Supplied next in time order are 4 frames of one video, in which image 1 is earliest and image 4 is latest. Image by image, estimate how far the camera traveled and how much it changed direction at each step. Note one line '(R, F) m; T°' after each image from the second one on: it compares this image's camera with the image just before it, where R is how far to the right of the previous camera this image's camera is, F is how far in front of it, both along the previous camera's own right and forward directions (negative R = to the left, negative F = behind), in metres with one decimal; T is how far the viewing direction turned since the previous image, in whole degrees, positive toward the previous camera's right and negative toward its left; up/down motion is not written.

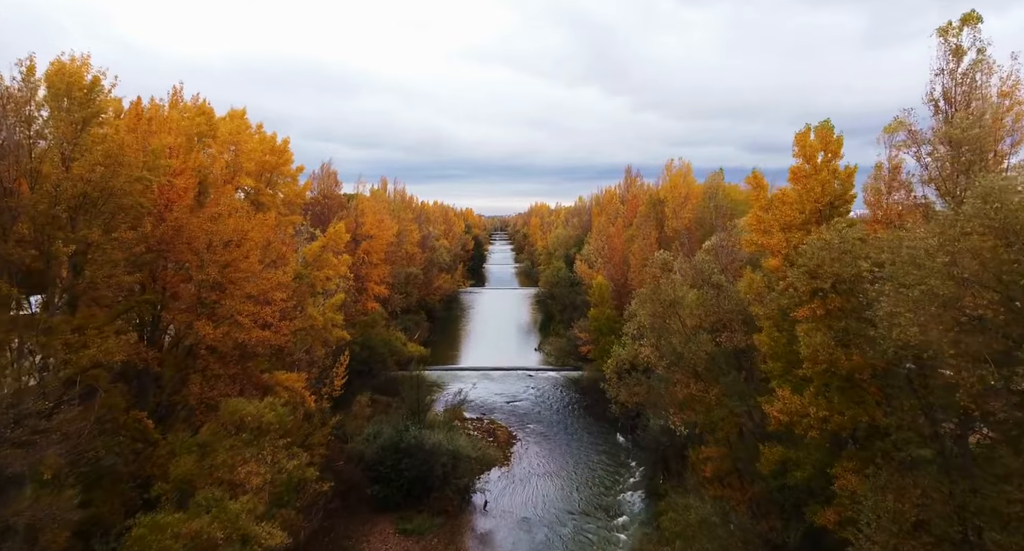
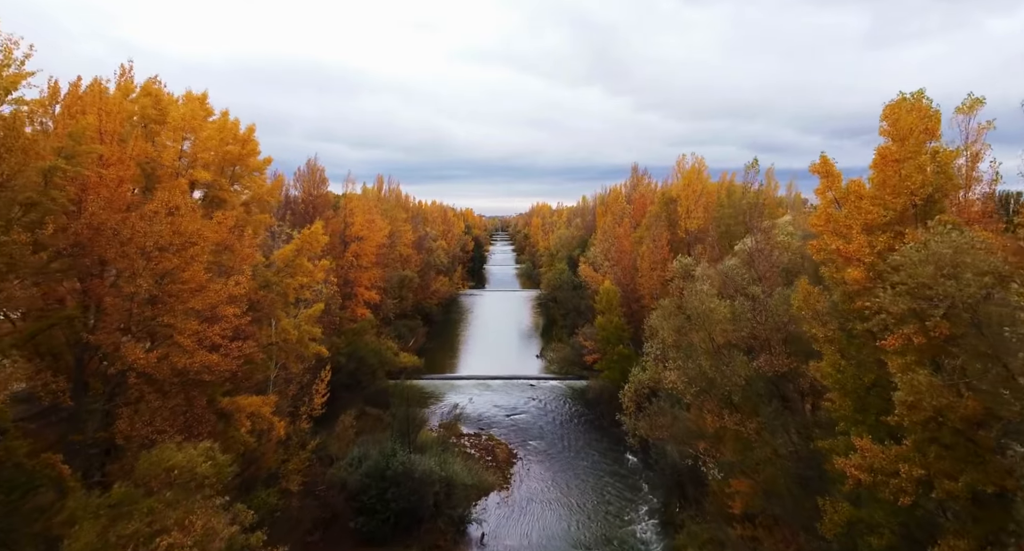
(0.0, +2.6) m; 0°
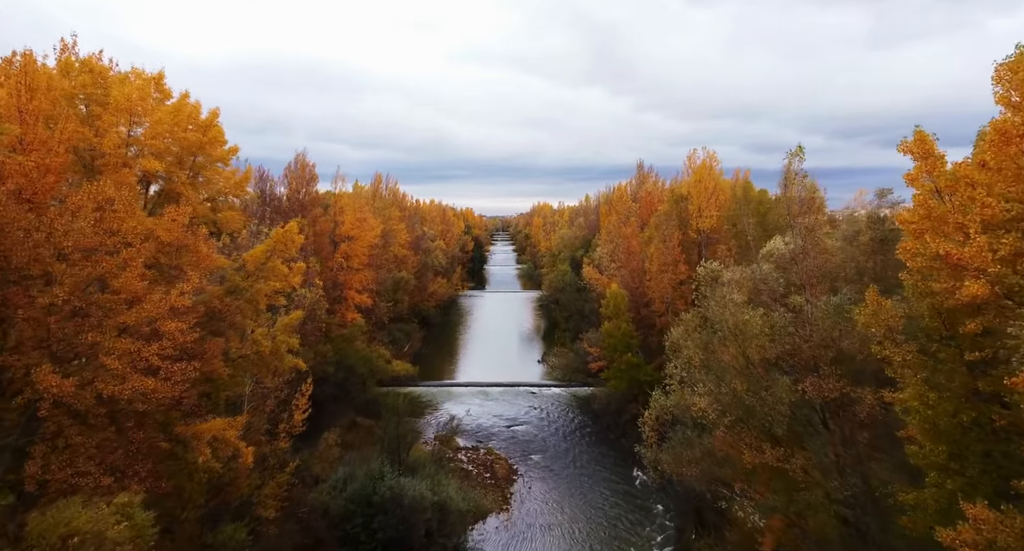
(0.0, +2.2) m; 0°
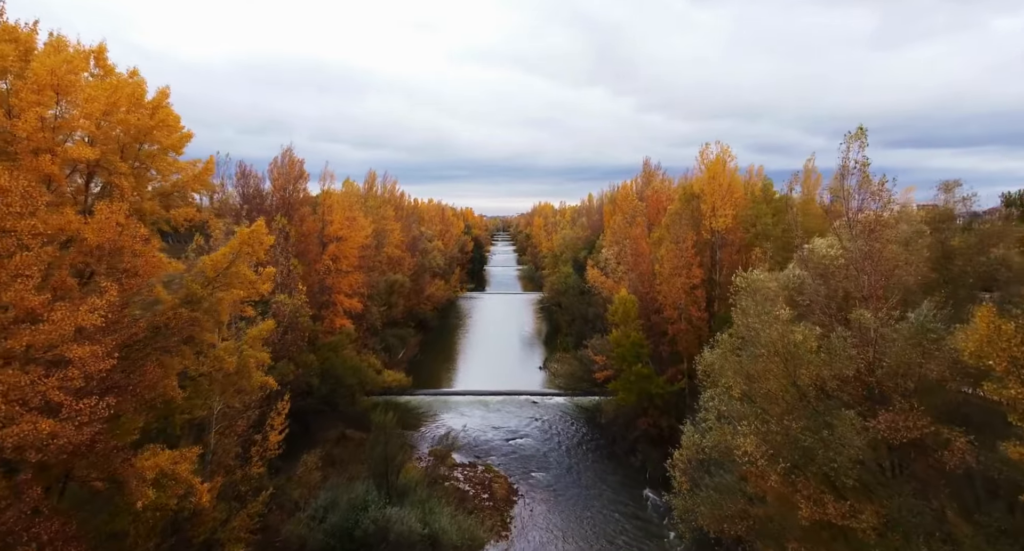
(0.0, +2.2) m; 0°
